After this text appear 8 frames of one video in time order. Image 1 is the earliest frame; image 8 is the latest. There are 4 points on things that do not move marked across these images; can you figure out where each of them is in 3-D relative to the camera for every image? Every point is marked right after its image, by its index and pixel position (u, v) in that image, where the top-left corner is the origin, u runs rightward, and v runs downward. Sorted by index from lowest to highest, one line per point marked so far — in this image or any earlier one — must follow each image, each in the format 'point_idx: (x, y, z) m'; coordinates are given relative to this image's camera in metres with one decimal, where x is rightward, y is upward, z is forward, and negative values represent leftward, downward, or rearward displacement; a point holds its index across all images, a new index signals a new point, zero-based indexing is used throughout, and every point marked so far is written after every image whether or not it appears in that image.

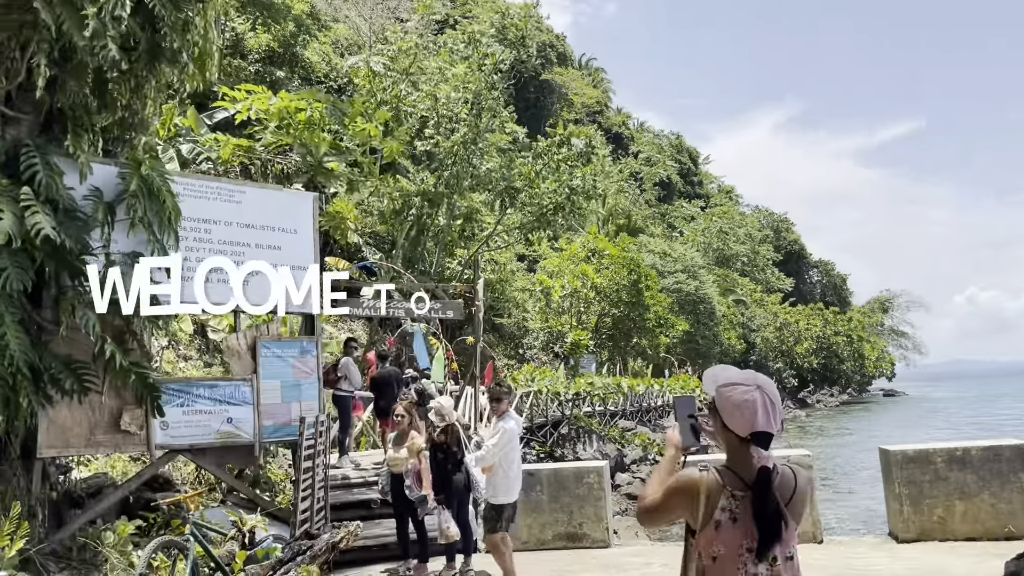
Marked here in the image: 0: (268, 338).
0: (-2.6, -0.5, +8.3) m
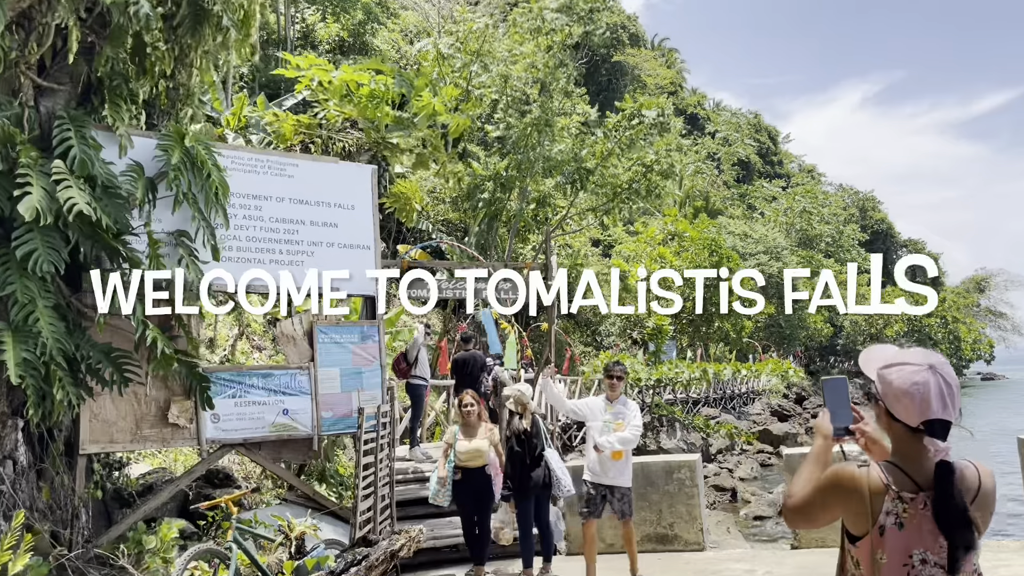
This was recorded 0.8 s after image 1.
0: (-1.8, -0.3, +7.7) m
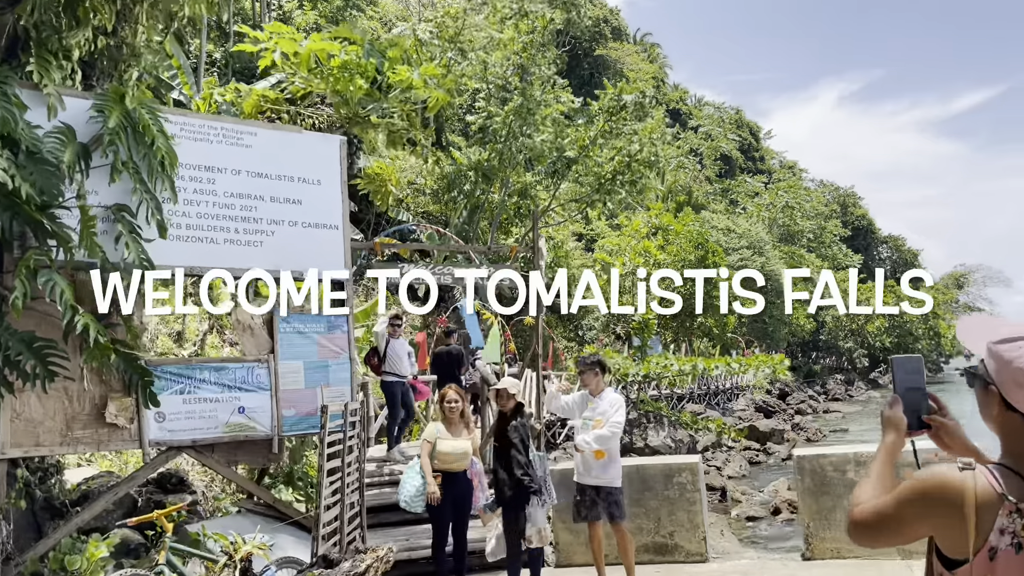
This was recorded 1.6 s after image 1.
0: (-2.0, -0.2, +6.9) m
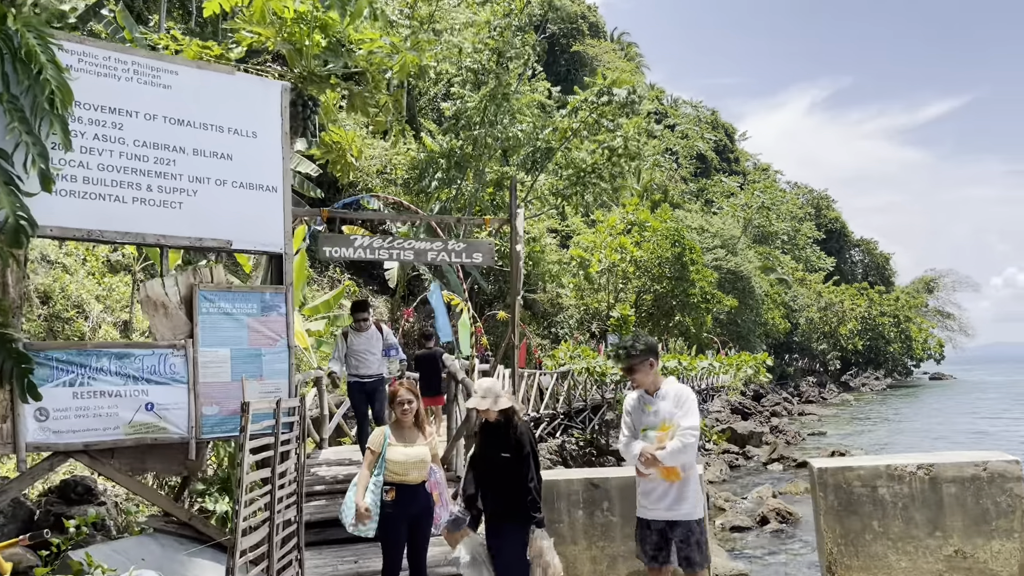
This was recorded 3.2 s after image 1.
0: (-2.2, 0.0, +5.7) m
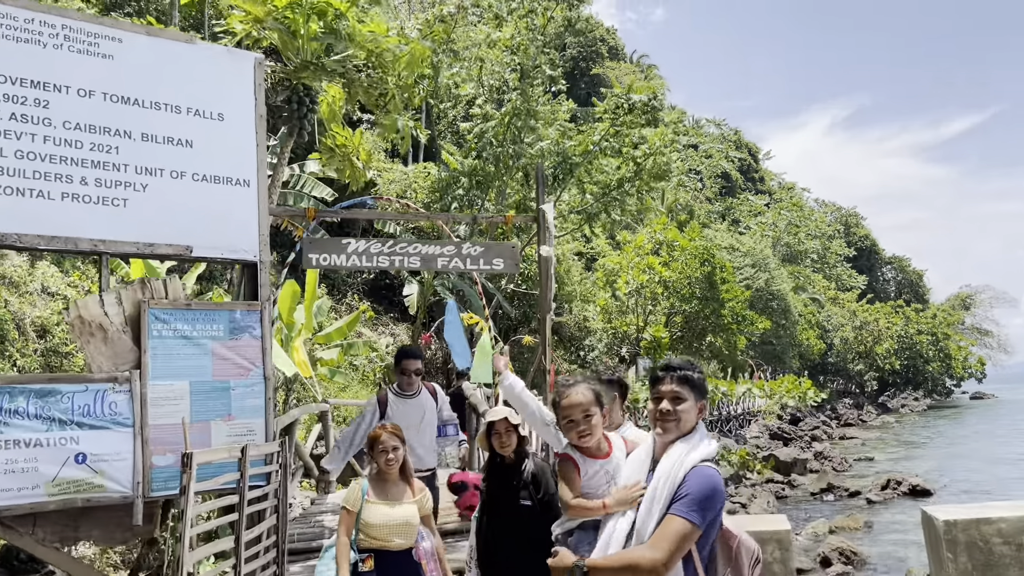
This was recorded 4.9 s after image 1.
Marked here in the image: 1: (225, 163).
0: (-2.0, -0.1, +4.5) m
1: (-1.8, +0.8, +4.9) m
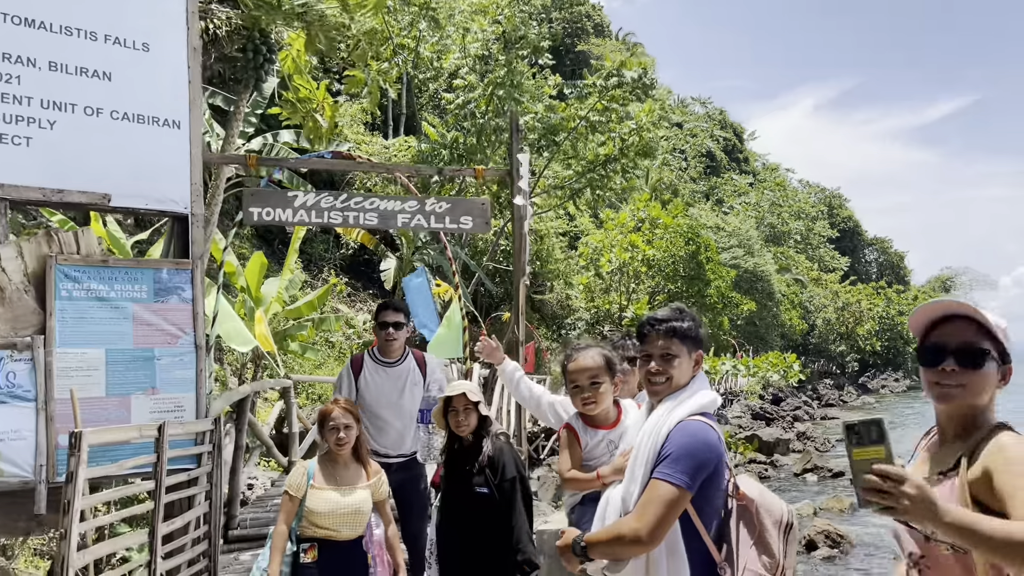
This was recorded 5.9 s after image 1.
0: (-2.1, +0.1, +3.9) m
1: (-1.9, +1.0, +4.3) m
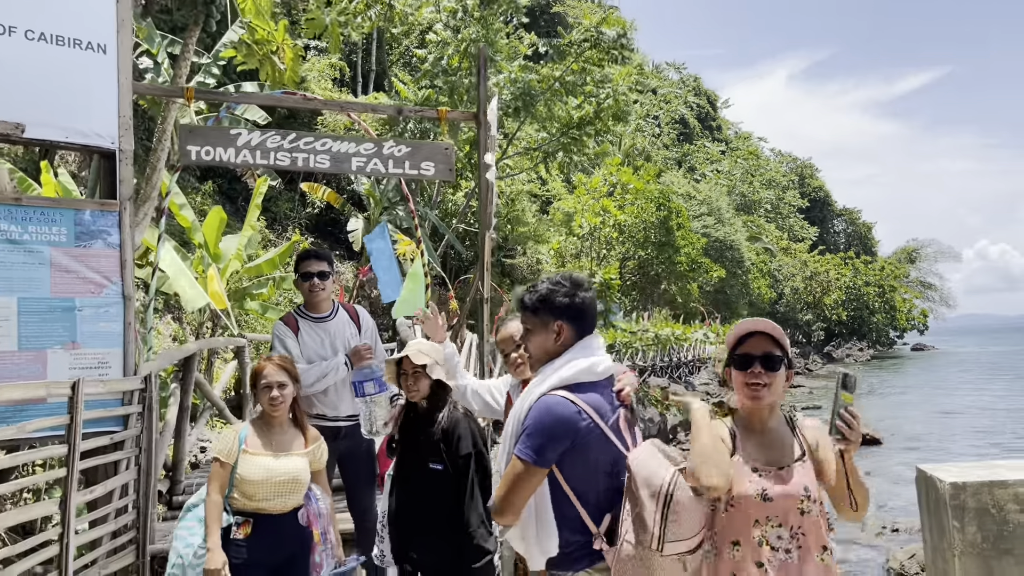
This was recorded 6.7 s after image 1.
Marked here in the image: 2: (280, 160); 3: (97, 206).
0: (-2.3, +0.4, +3.5) m
1: (-2.1, +1.3, +3.8) m
2: (-1.3, +0.7, +4.3) m
3: (-1.9, +0.4, +3.7) m
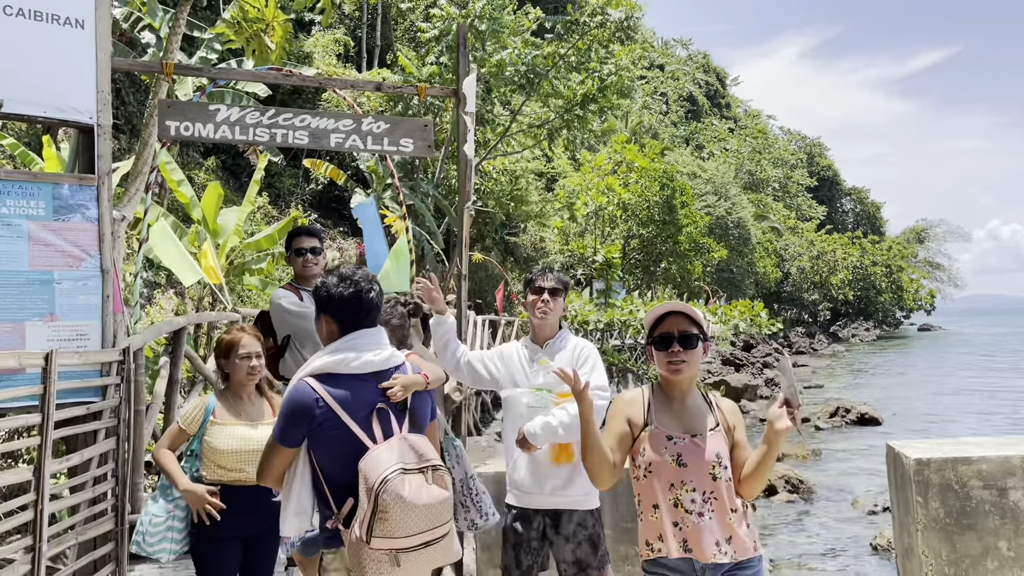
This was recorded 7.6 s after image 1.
0: (-2.4, +0.5, +3.5) m
1: (-2.2, +1.4, +3.8) m
2: (-1.4, +0.8, +4.4) m
3: (-2.1, +0.5, +3.8) m
